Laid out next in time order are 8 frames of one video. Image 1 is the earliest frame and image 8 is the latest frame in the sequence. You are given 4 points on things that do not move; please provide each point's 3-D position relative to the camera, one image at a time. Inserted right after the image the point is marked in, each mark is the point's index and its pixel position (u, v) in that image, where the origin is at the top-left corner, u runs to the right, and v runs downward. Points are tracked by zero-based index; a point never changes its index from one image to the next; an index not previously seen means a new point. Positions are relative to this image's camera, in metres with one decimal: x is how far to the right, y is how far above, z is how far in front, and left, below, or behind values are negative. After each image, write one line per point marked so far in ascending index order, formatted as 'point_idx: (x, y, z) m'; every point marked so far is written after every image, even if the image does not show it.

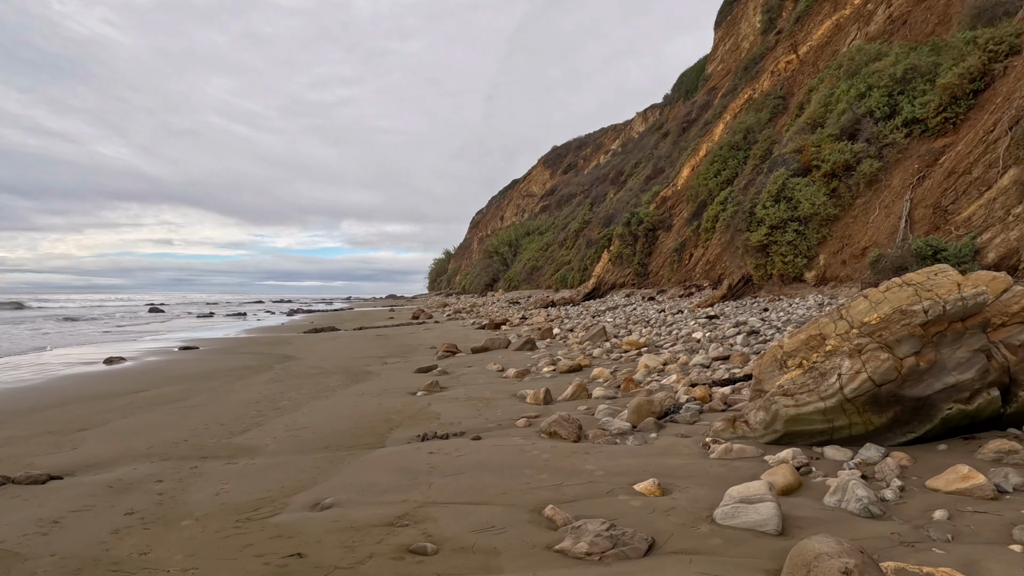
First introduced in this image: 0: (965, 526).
0: (+2.3, -1.2, +3.4) m
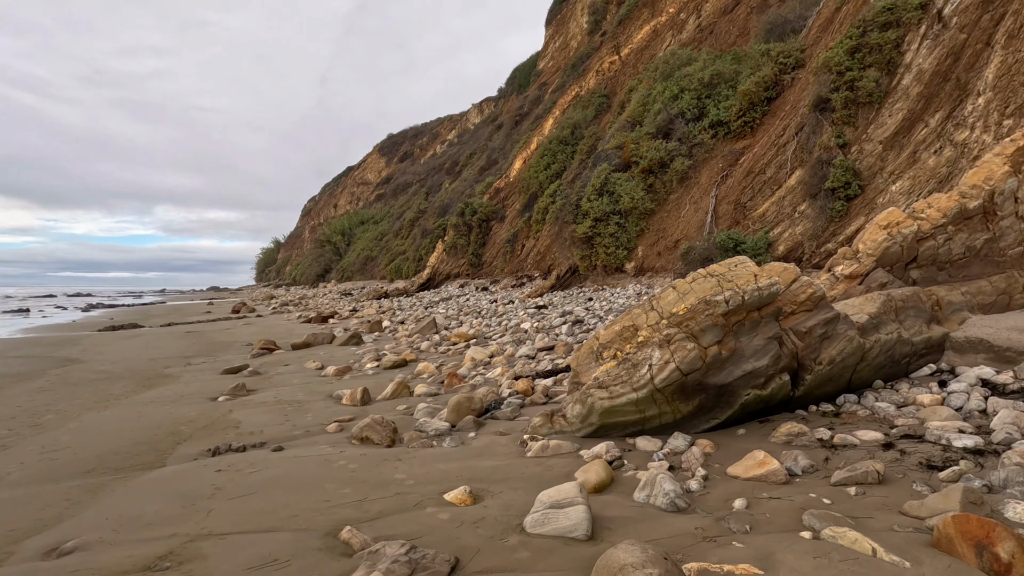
0: (+1.3, -1.2, +3.5) m
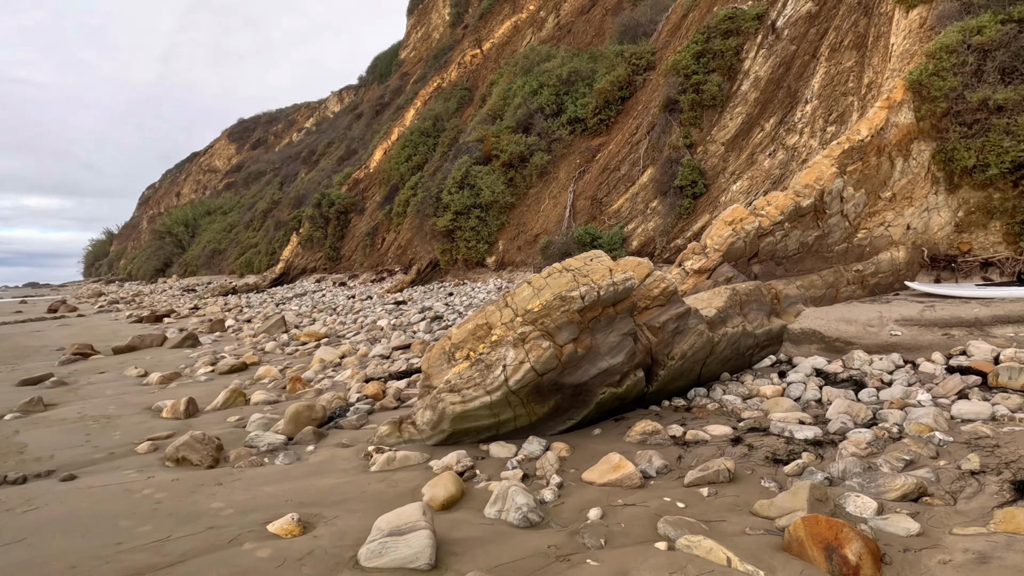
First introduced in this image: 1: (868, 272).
0: (+0.5, -1.2, +3.3) m
1: (+3.8, +0.2, +7.2) m
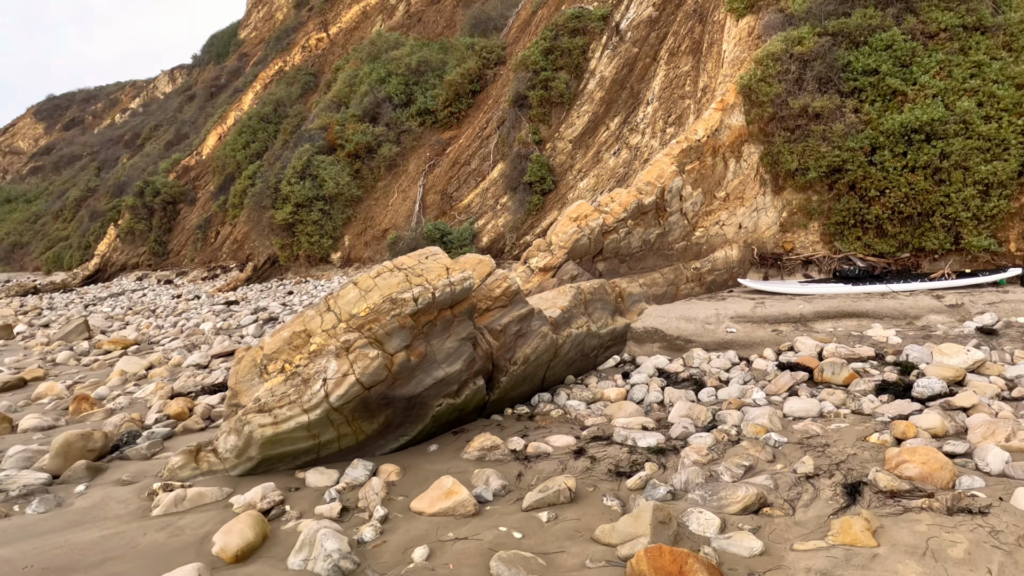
0: (-0.3, -1.2, +2.8) m
1: (+2.1, +0.2, +7.3) m
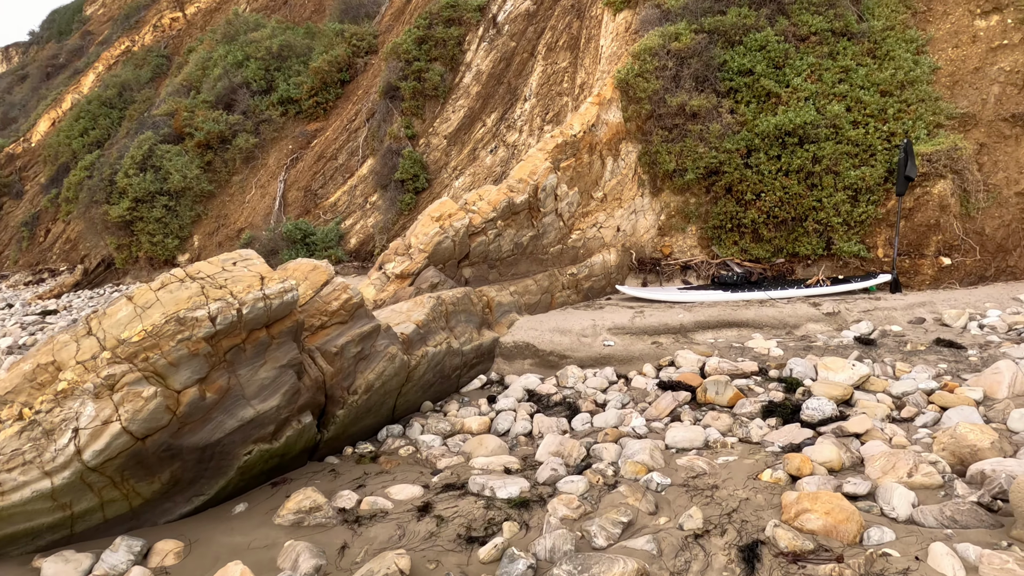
0: (-0.9, -1.3, +1.9) m
1: (+0.7, +0.1, +6.8) m
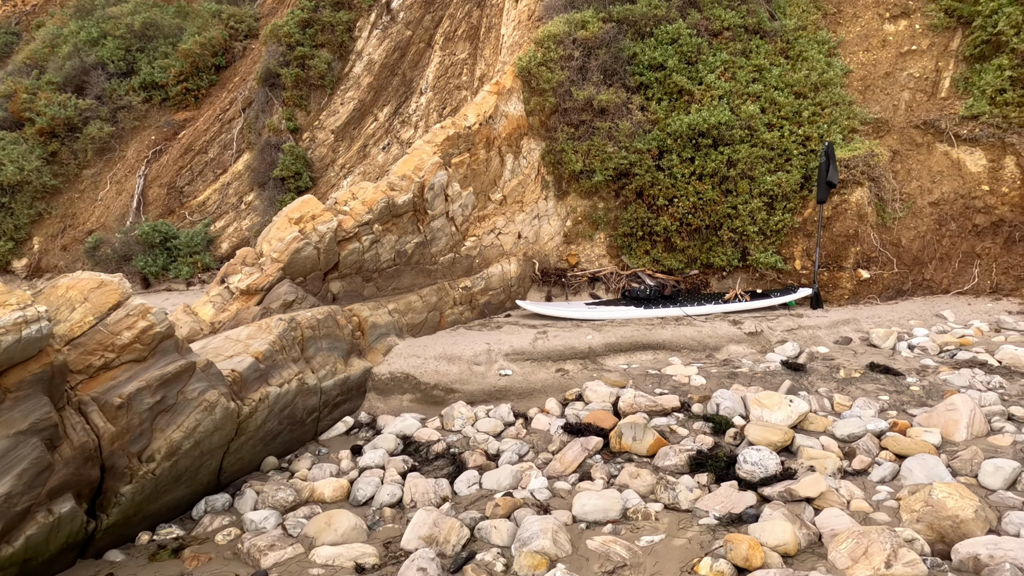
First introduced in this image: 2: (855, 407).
0: (-1.2, -1.3, +0.8) m
1: (-0.3, 0.0, +5.8) m
2: (+2.0, -0.7, +3.8) m
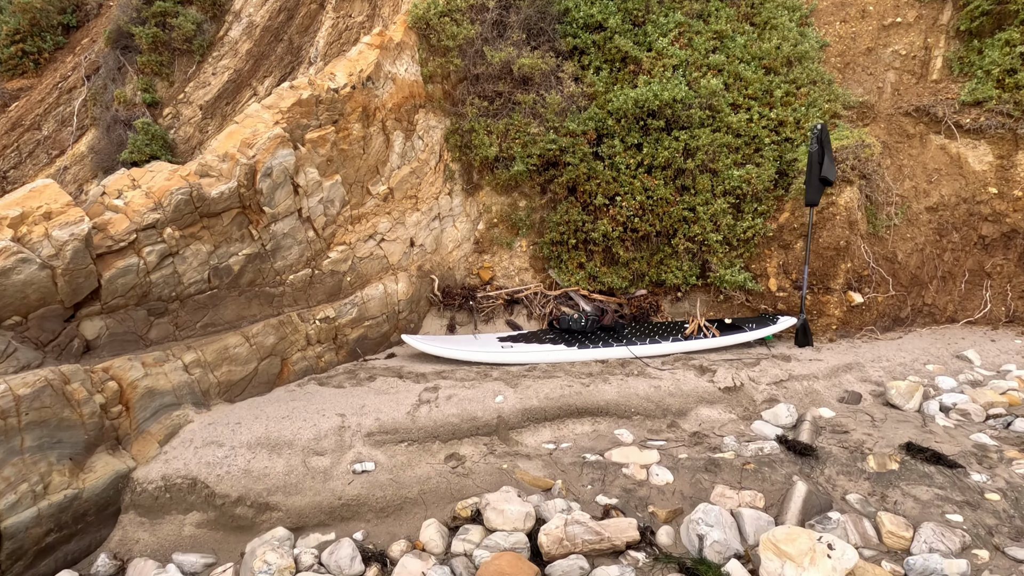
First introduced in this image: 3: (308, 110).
0: (-1.4, -1.6, -1.0) m
1: (-1.0, -0.2, +4.1) m
2: (+1.4, -0.9, +2.3) m
3: (-1.3, +1.1, +4.0) m
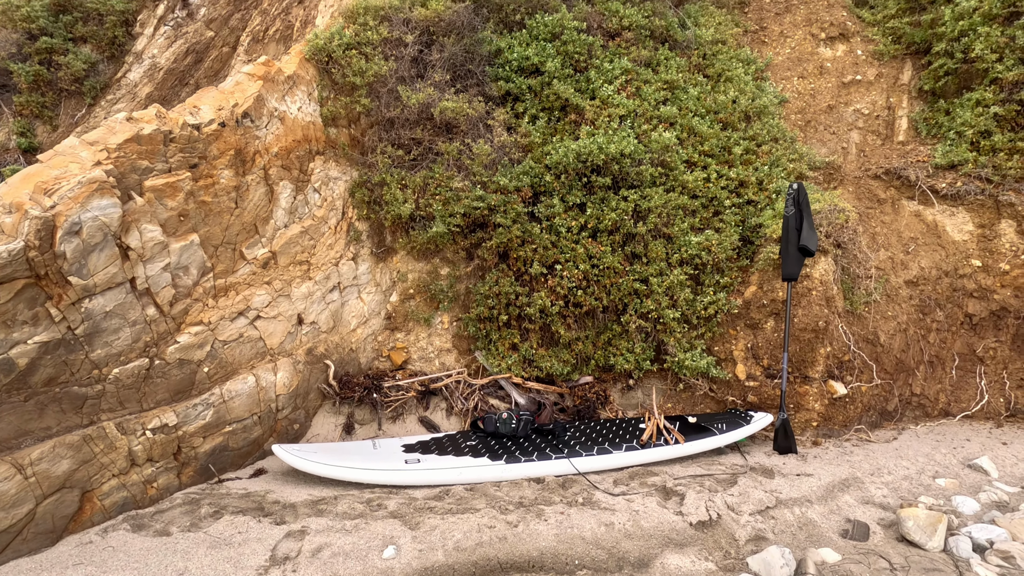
0: (-1.5, -1.5, -2.2) m
1: (-1.5, -0.6, +3.1) m
2: (+1.1, -1.2, +1.4) m
3: (-1.7, +0.7, +3.1) m
